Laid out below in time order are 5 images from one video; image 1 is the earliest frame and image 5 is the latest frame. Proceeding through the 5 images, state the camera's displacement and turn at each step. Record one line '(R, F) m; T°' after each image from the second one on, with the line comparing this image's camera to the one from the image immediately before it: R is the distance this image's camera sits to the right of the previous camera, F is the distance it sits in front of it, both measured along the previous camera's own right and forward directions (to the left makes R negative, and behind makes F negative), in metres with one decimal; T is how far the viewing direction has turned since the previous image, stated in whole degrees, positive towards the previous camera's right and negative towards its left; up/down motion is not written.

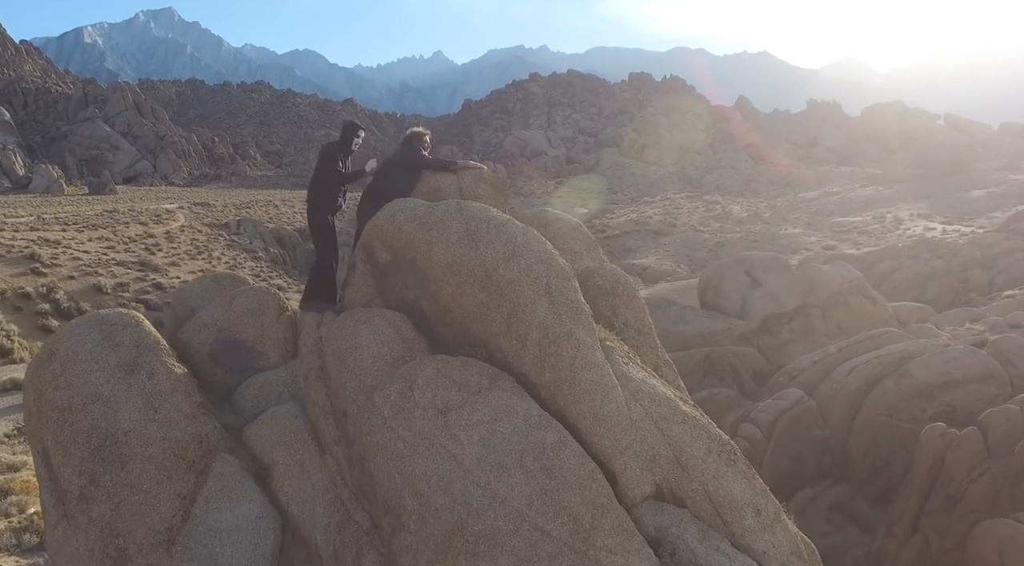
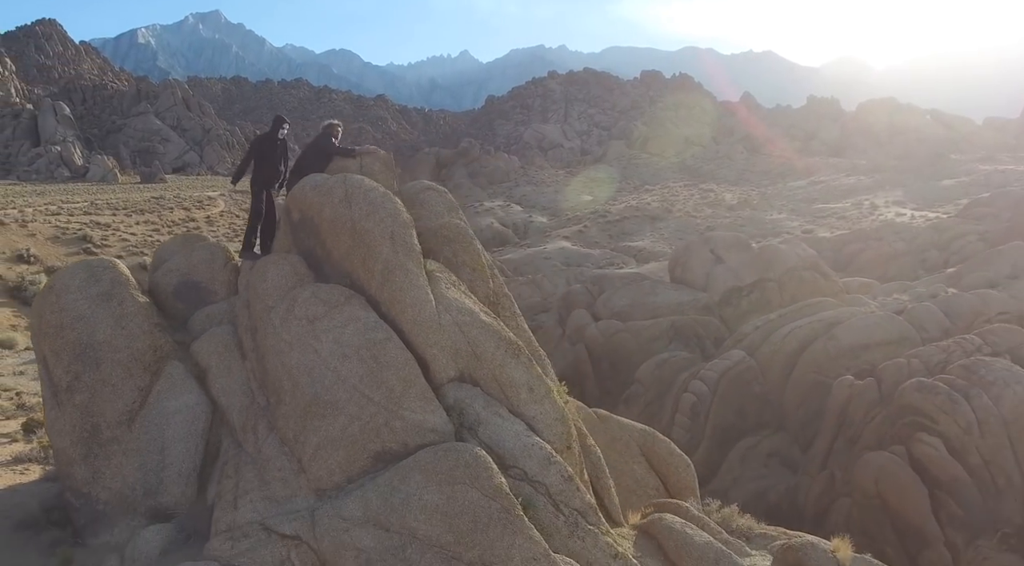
(+1.2, -1.3) m; -2°
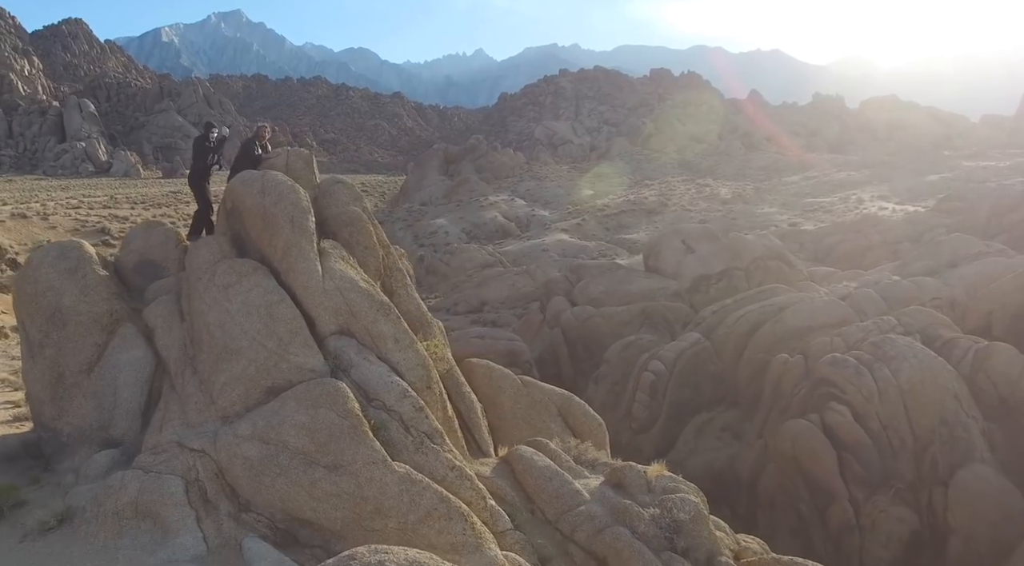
(+1.2, -1.1) m; -2°
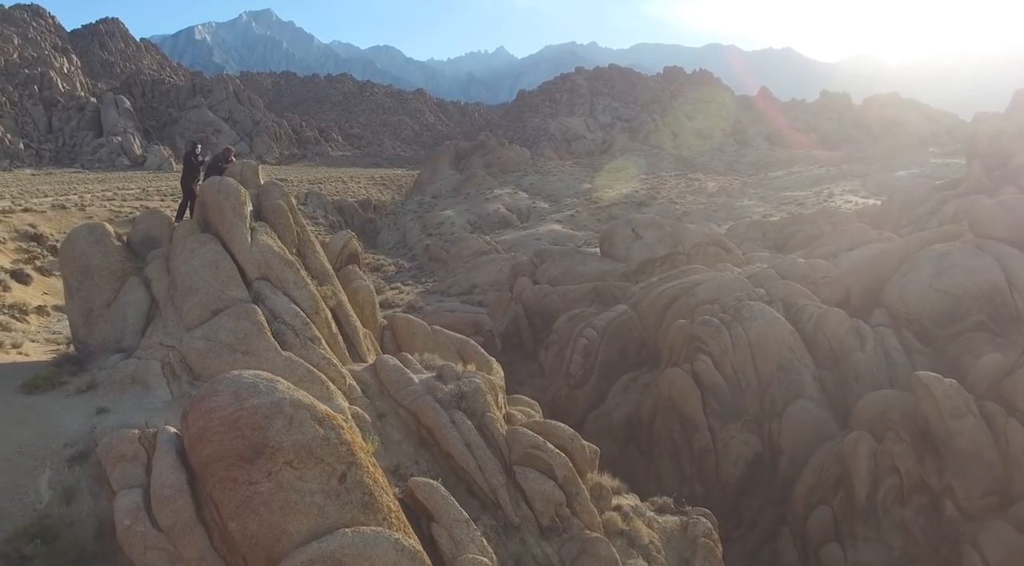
(+2.1, -3.0) m; -2°
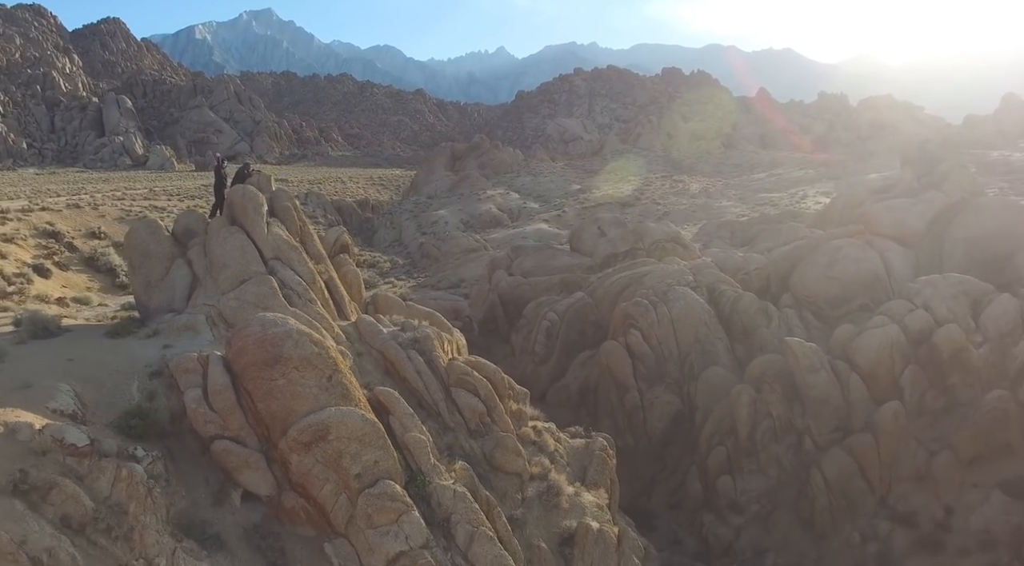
(+0.8, -2.9) m; 0°
